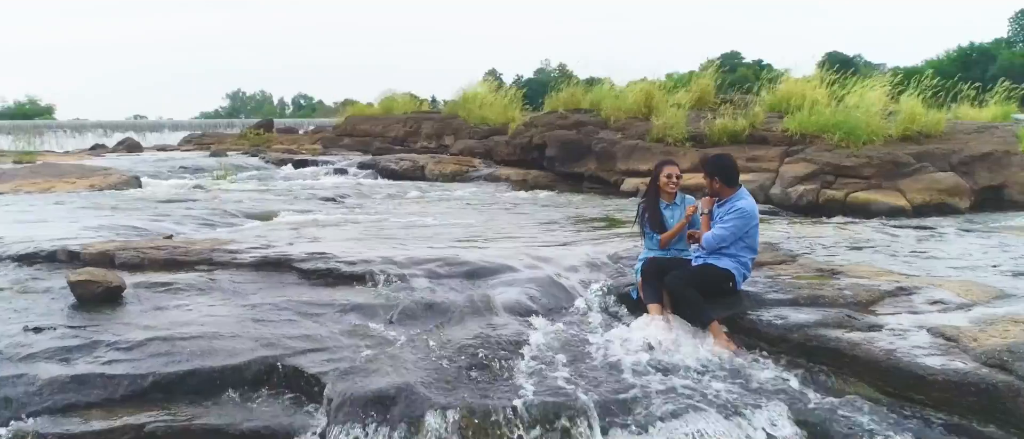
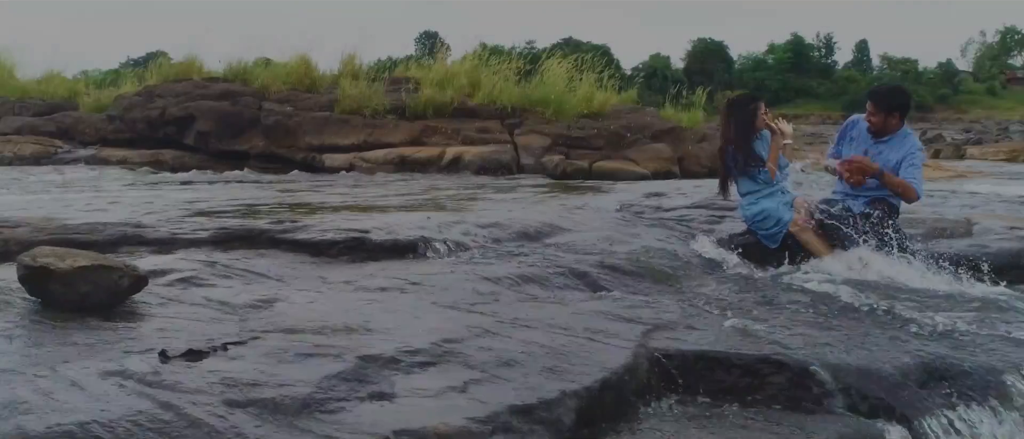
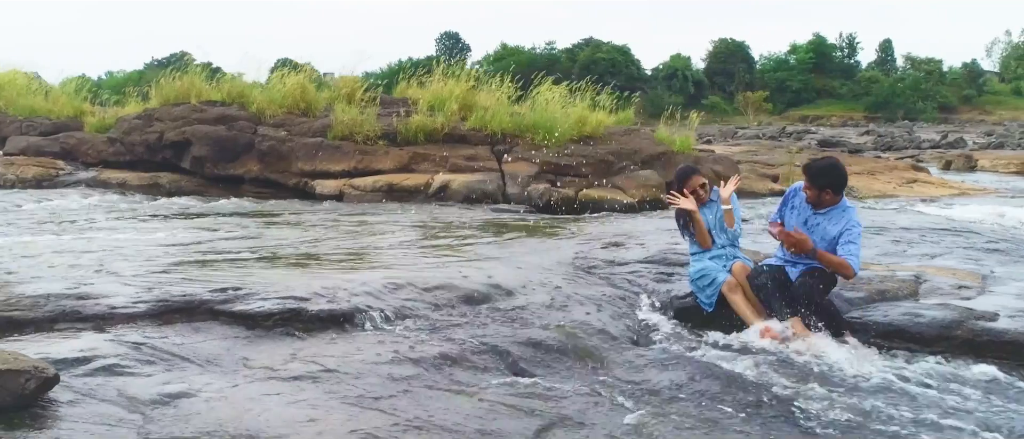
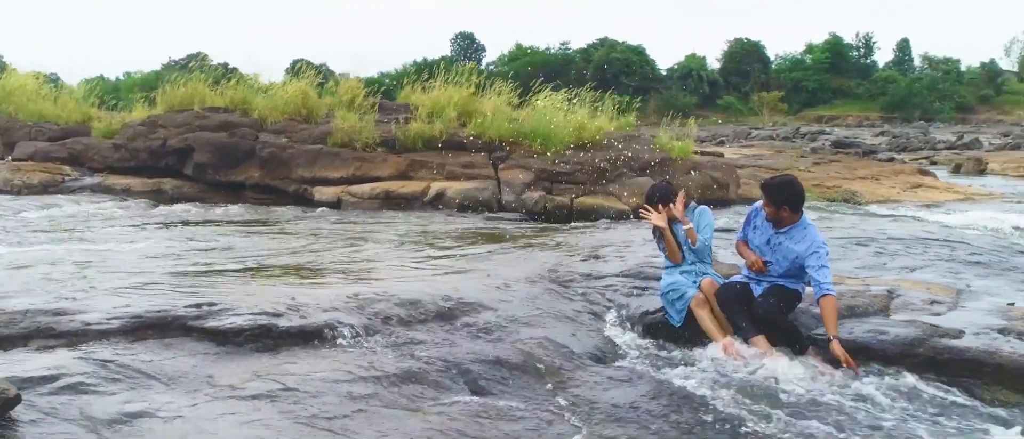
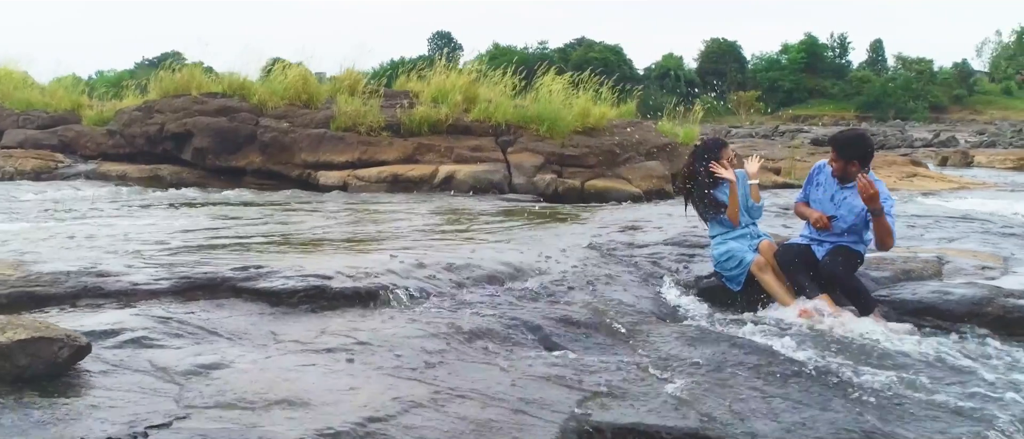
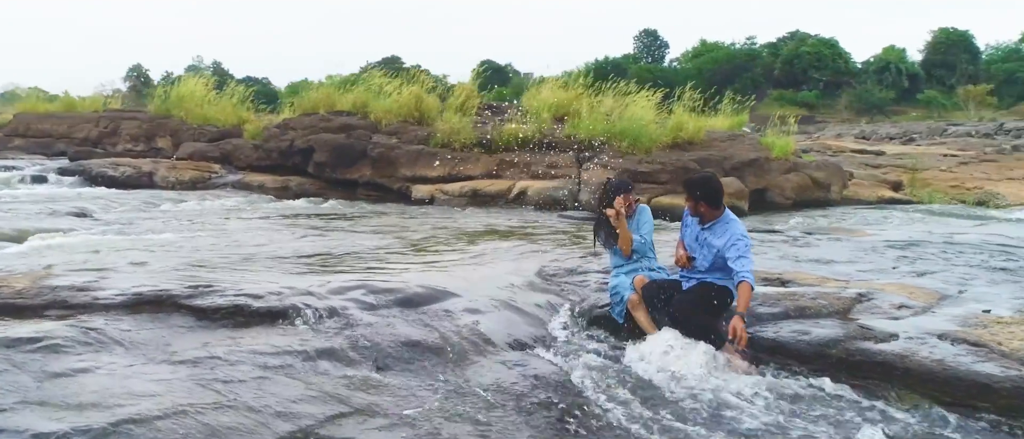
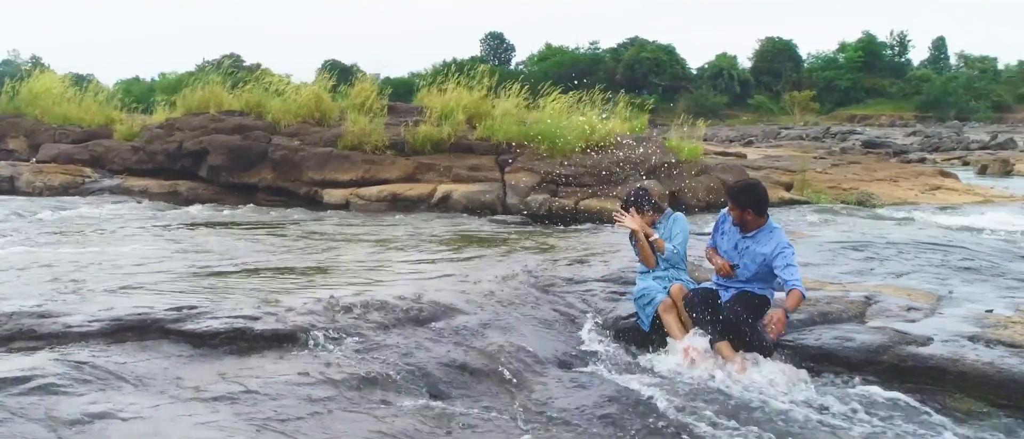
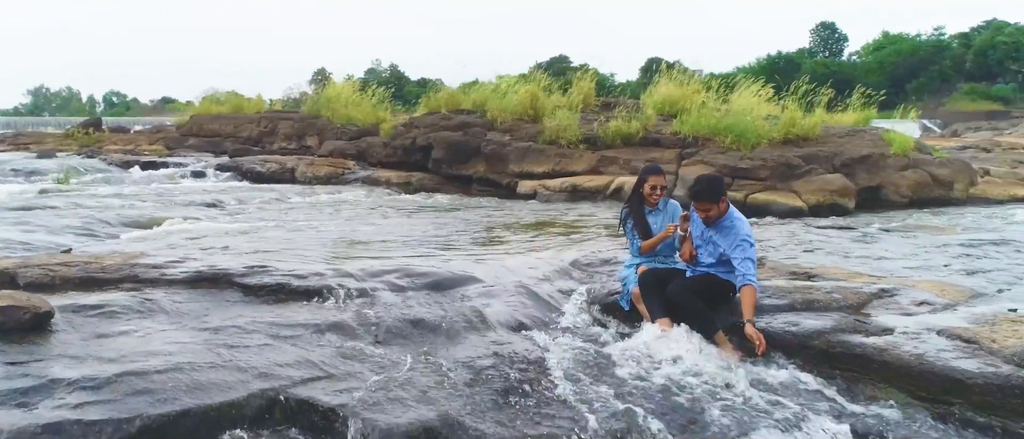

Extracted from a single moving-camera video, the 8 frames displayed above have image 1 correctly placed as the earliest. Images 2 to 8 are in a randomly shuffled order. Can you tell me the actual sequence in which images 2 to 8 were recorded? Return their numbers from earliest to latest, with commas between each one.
8, 6, 7, 4, 3, 5, 2
